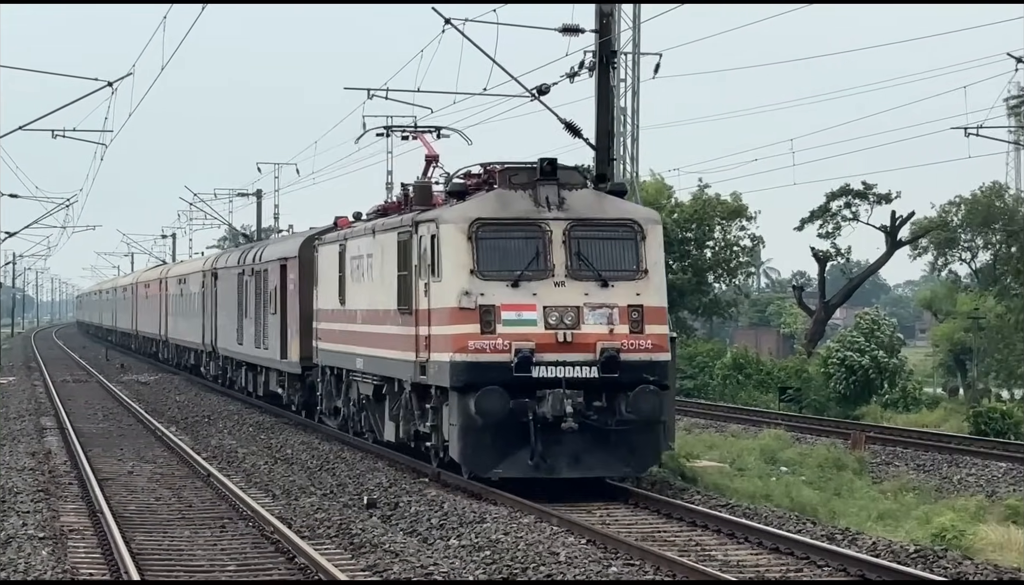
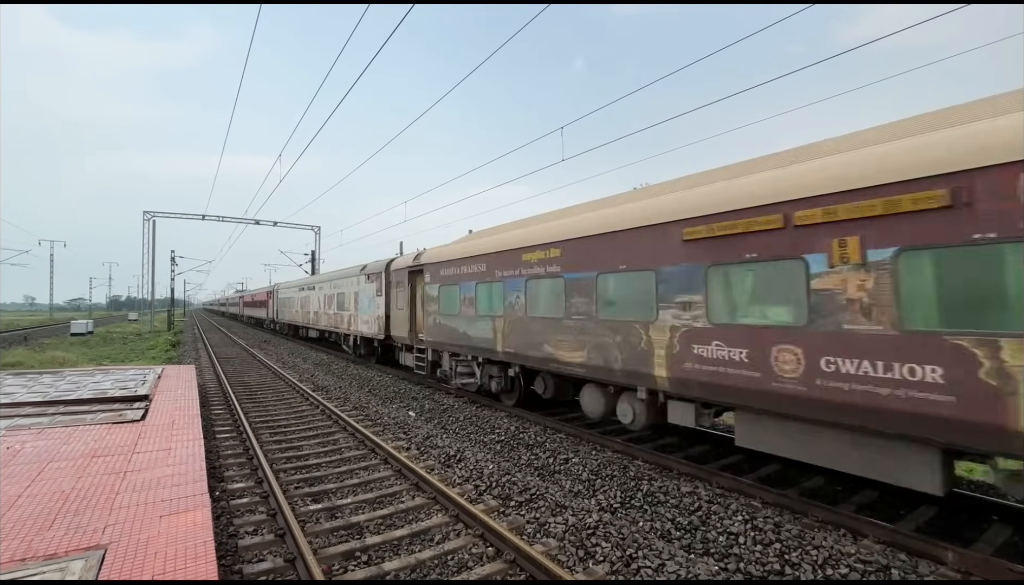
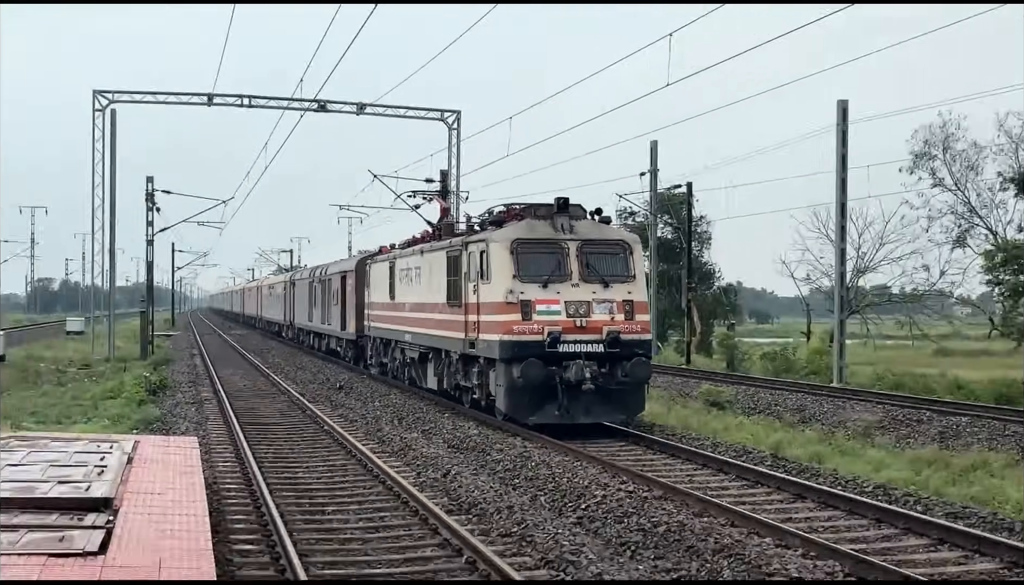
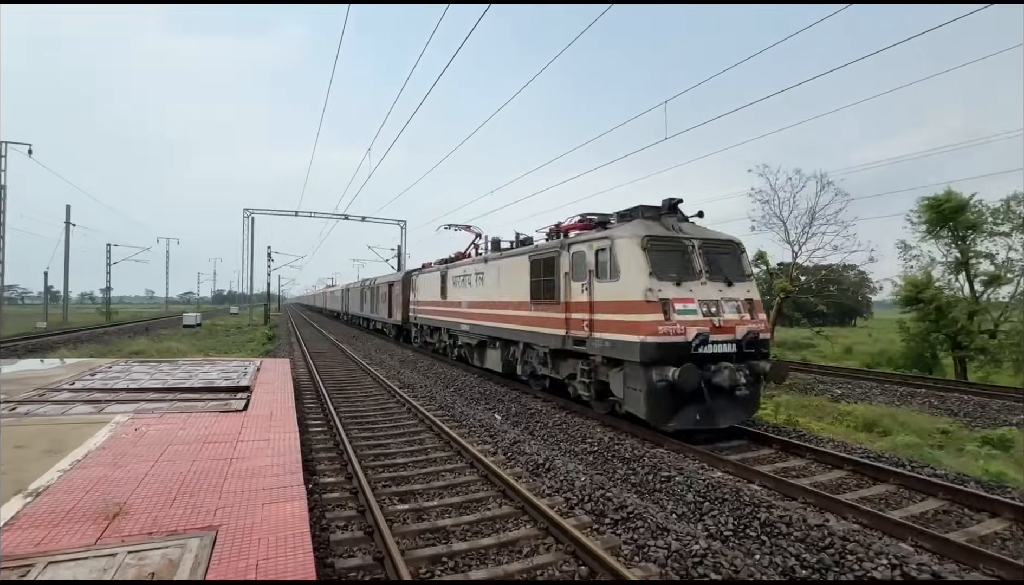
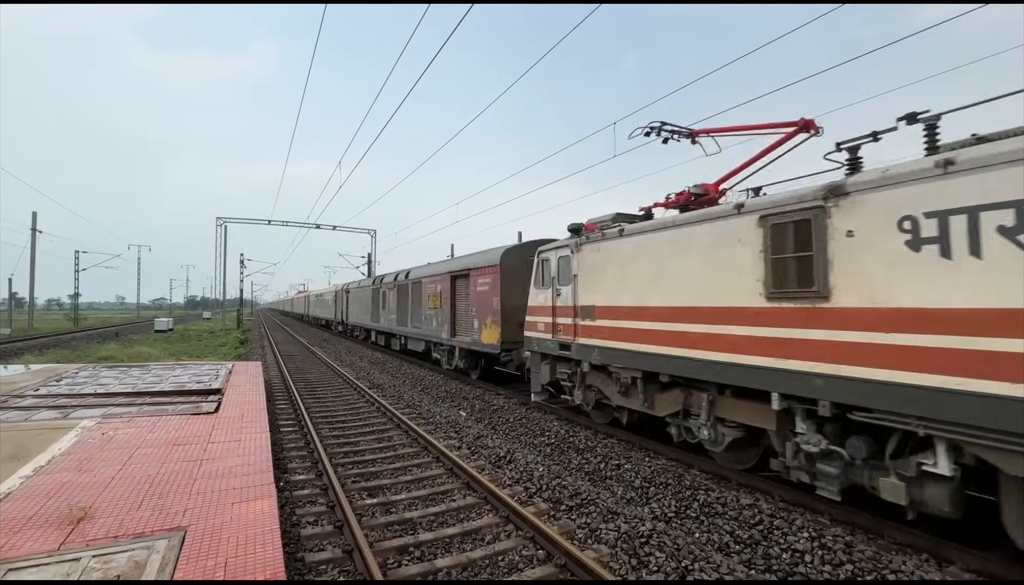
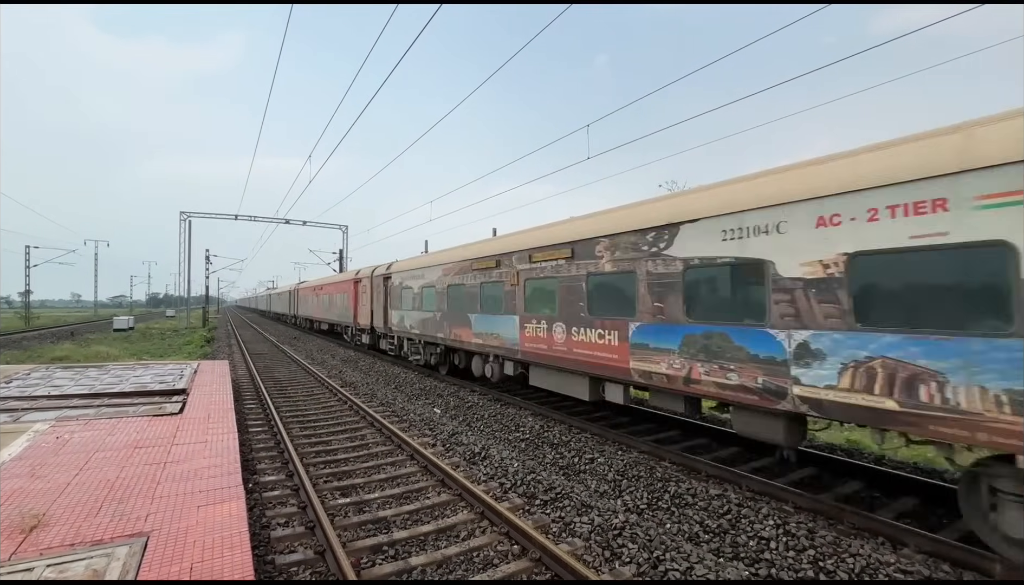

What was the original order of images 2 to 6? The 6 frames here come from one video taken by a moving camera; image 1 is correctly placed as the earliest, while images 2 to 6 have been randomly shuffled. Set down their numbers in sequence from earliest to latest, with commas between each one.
3, 4, 5, 6, 2
